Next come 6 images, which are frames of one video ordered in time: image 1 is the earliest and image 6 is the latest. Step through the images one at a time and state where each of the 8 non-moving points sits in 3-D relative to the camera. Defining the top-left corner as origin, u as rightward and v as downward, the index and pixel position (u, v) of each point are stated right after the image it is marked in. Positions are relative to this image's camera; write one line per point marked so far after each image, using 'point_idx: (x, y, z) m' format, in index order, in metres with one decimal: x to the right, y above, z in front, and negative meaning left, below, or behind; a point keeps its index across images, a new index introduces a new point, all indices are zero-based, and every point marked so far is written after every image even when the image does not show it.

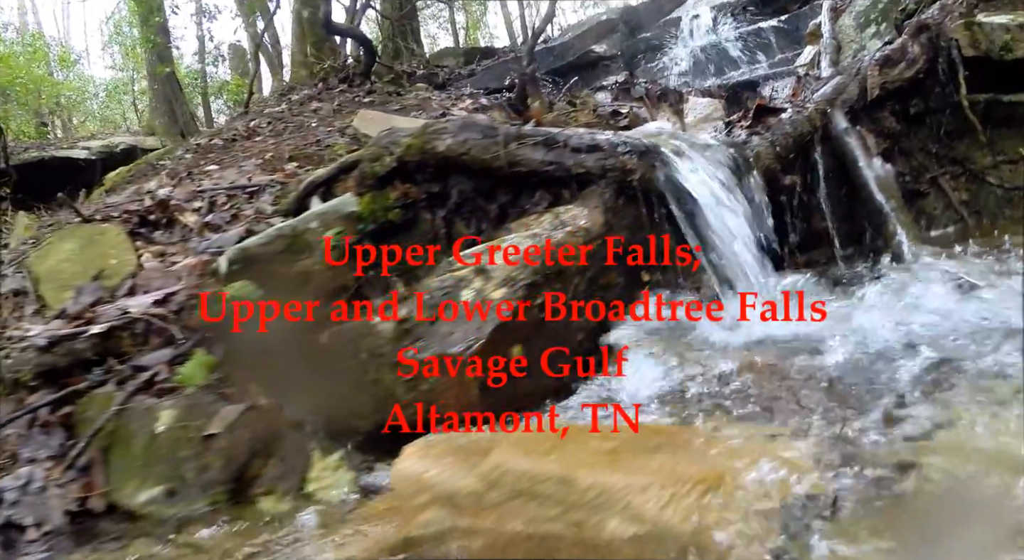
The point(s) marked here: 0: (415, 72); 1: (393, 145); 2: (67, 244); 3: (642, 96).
0: (-1.9, +3.4, +9.7) m
1: (-0.6, +0.7, +3.2) m
2: (-3.3, +0.3, +4.6) m
3: (+1.4, +2.1, +6.9) m
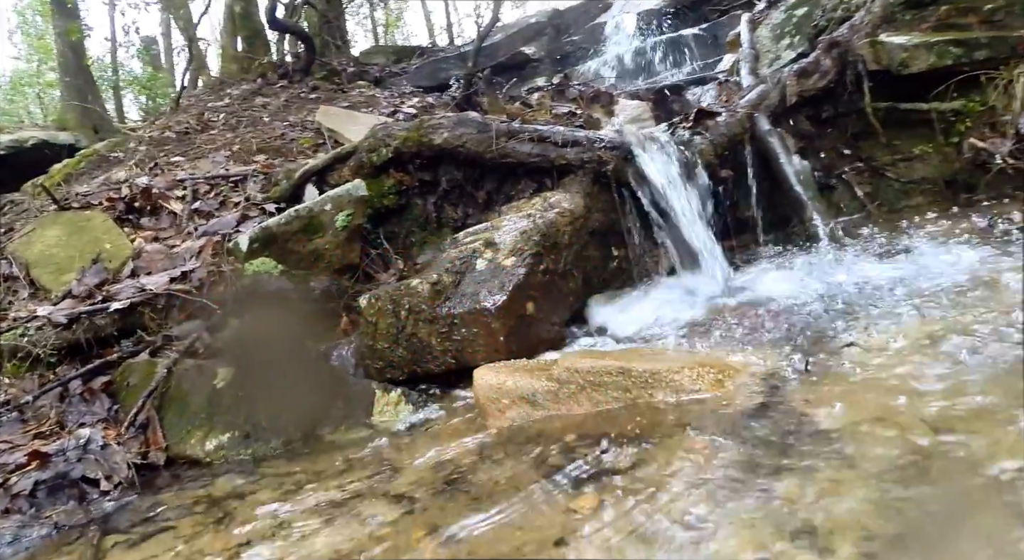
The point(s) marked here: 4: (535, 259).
0: (-2.8, +3.5, +9.8) m
1: (-0.7, +0.8, +3.5) m
2: (-3.5, +0.4, +4.5) m
3: (+0.8, +2.3, +7.4) m
4: (+0.1, +0.2, +2.9) m
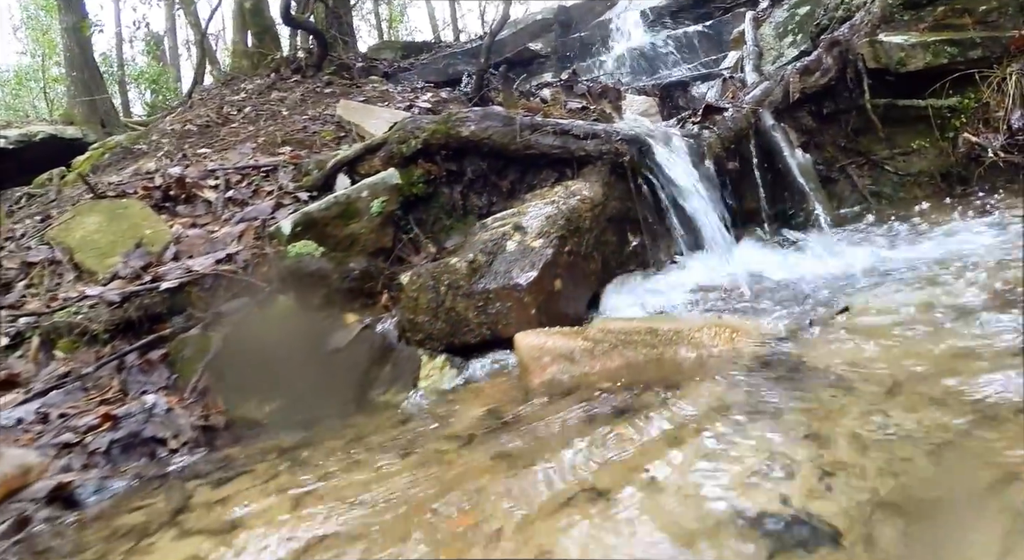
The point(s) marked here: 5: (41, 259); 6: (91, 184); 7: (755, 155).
0: (-2.6, +3.6, +10.0) m
1: (-0.6, +0.9, +3.7) m
2: (-3.4, +0.5, +4.7) m
3: (+0.9, +2.4, +7.6) m
4: (+0.3, +0.2, +3.1) m
5: (-3.6, +0.2, +4.5) m
6: (-4.0, +0.9, +5.7) m
7: (+1.9, +1.0, +4.7) m
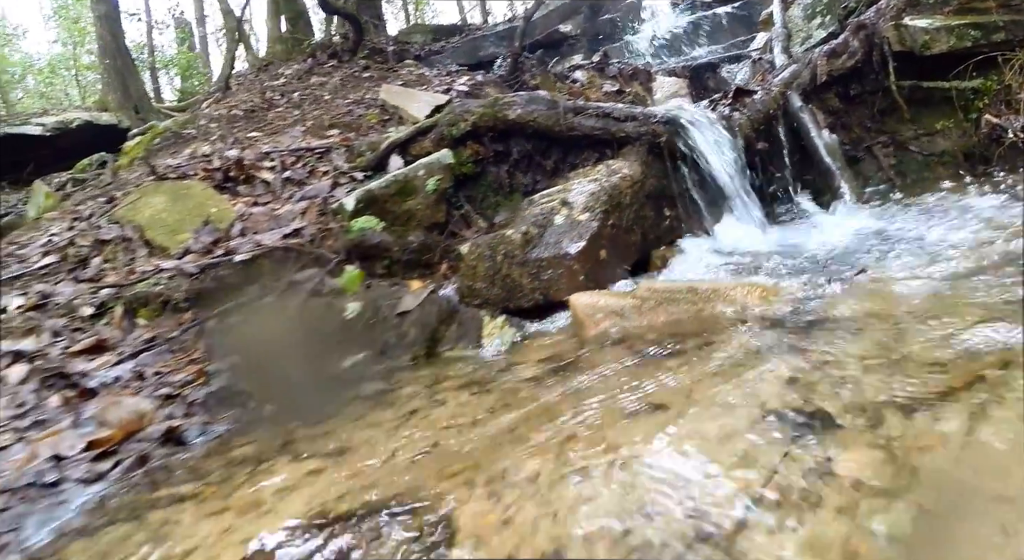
0: (-2.1, +4.0, +10.2) m
1: (-0.3, +1.1, +3.9) m
2: (-3.0, +0.7, +5.1) m
3: (+1.4, +2.7, +7.7) m
4: (+0.5, +0.4, +3.3) m
5: (-3.3, +0.4, +4.9) m
6: (-3.7, +1.1, +6.1) m
7: (+2.2, +1.2, +4.8) m
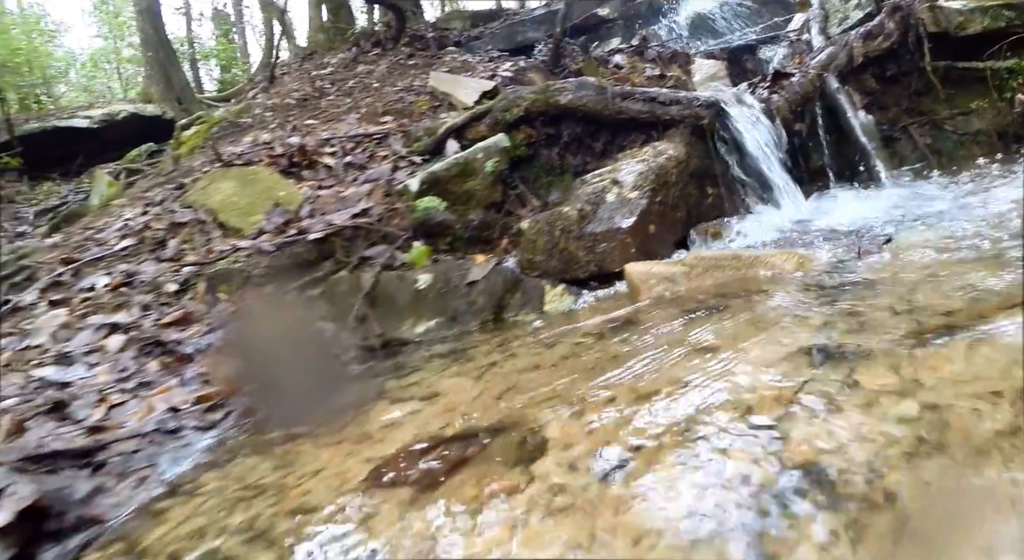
0: (-1.5, +4.3, +10.4) m
1: (0.0, +1.3, +4.1) m
2: (-2.6, +0.9, +5.5) m
3: (+1.9, +2.9, +7.8) m
4: (+0.8, +0.6, +3.5) m
5: (-2.9, +0.5, +5.3) m
6: (-3.2, +1.4, +6.5) m
7: (+2.6, +1.4, +4.9) m
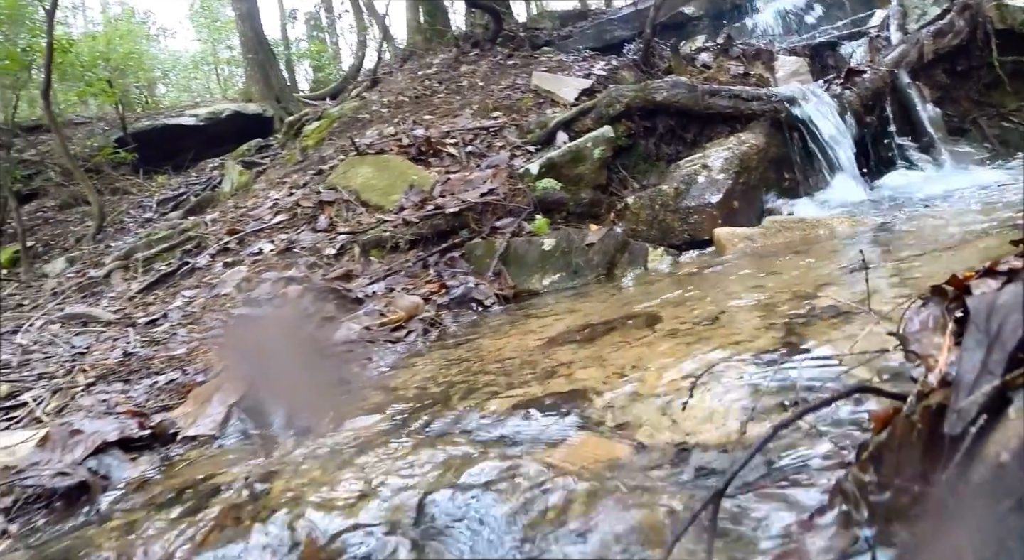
0: (+0.2, +4.6, +11.3) m
1: (+0.9, +1.5, +4.9) m
2: (-1.6, +1.2, +6.6) m
3: (+3.2, +3.2, +8.3) m
4: (+1.6, +0.8, +4.2) m
5: (-1.9, +0.9, +6.4) m
6: (-2.1, +1.7, +7.6) m
7: (+3.5, +1.6, +5.4) m
